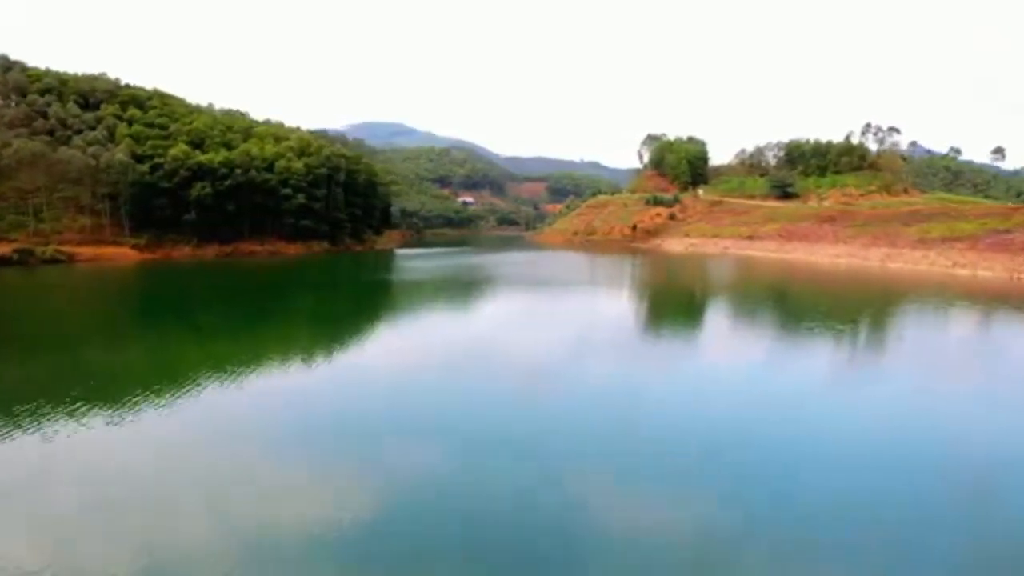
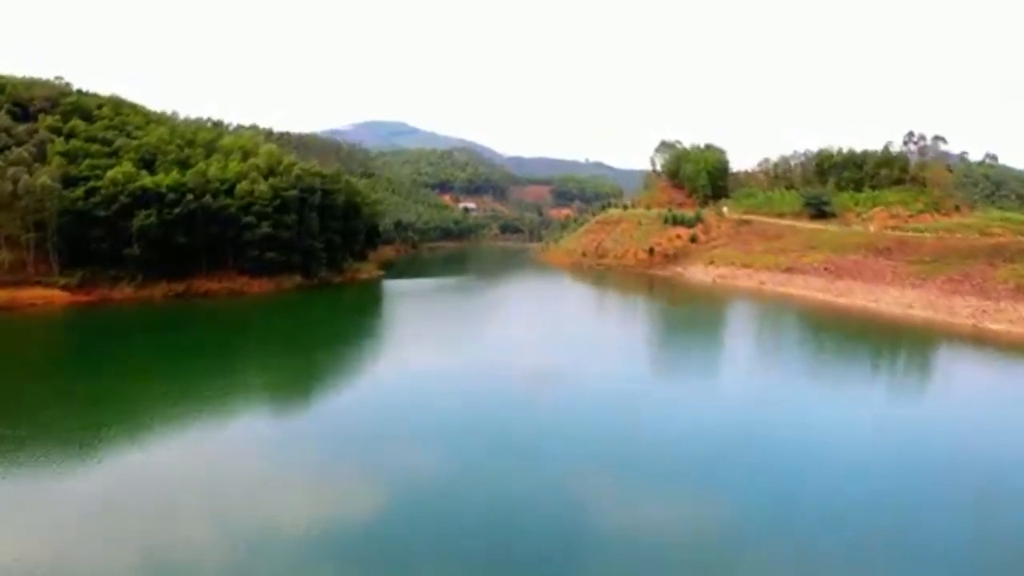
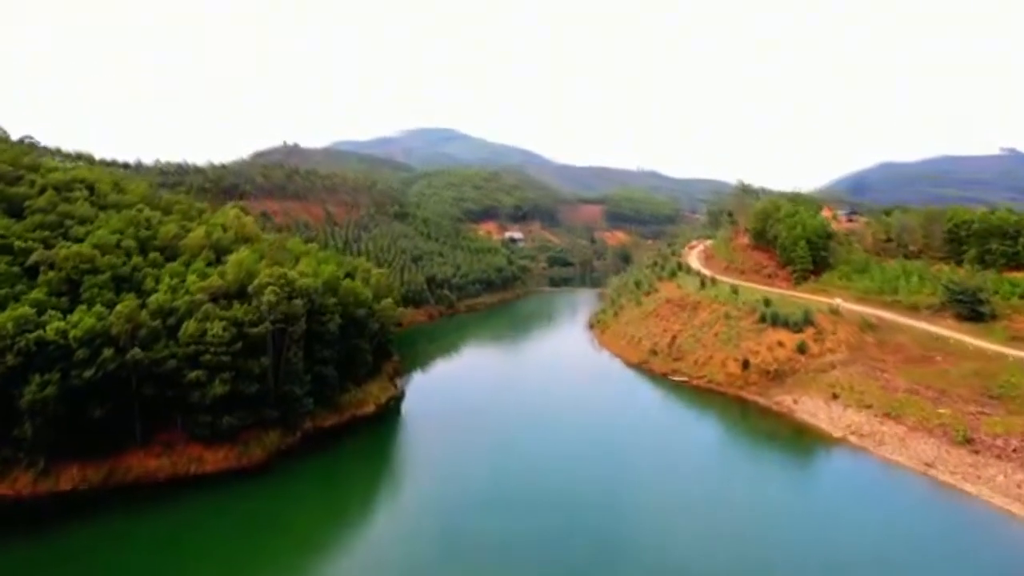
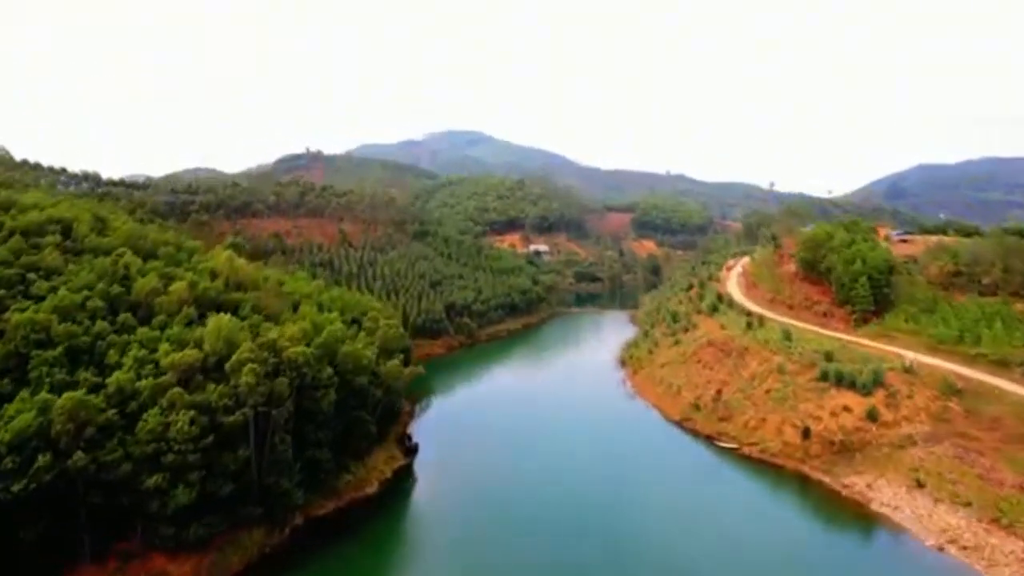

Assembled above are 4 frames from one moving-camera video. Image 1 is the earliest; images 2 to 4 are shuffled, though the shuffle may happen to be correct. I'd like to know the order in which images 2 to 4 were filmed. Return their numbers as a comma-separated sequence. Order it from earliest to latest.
2, 3, 4
